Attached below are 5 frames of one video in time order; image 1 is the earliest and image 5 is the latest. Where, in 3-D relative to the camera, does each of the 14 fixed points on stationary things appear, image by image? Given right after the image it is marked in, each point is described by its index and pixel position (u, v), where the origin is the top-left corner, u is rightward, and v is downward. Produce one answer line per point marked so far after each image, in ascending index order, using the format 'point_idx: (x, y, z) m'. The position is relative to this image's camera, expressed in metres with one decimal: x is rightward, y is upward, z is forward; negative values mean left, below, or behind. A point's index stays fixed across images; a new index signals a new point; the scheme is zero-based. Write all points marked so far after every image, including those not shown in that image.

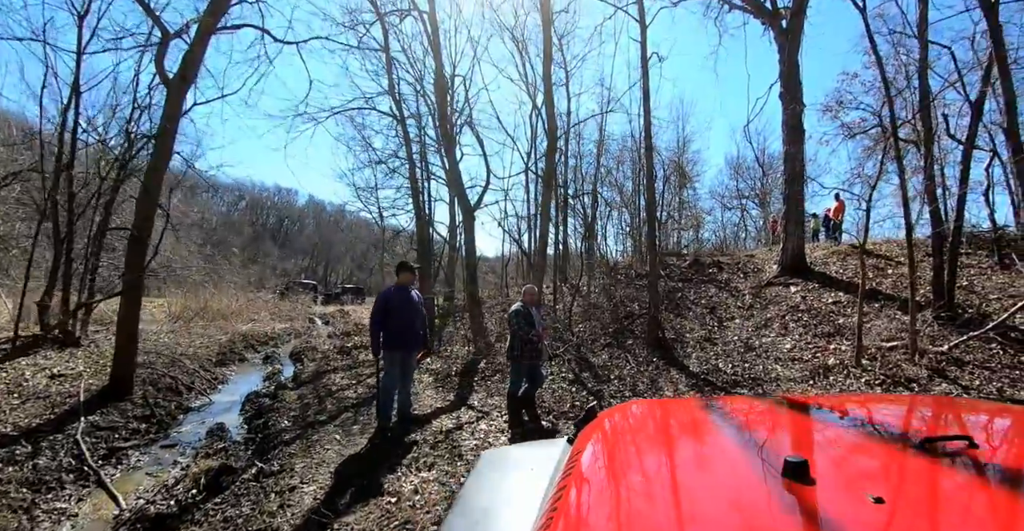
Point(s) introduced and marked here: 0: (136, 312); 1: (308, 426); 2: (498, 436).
0: (-7.6, -0.9, +10.4) m
1: (-3.2, -2.5, +8.0) m
2: (-0.2, -2.2, +6.7) m
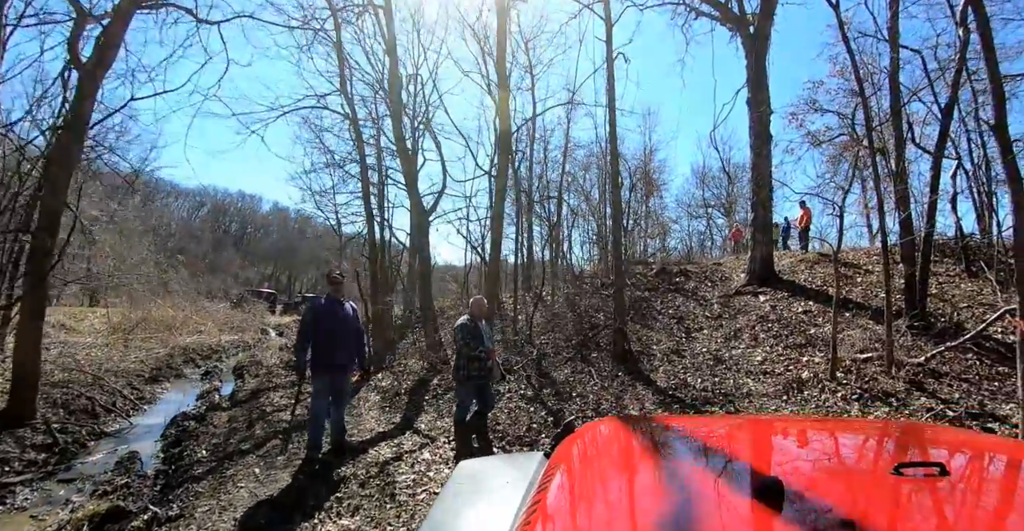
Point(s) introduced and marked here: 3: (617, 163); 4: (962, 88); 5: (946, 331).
0: (-8.4, -1.1, +9.1) m
1: (-3.9, -2.6, +7.0) m
2: (-0.8, -2.3, +5.8) m
3: (+3.0, +2.9, +15.0) m
4: (+10.6, +4.2, +12.2) m
5: (+8.2, -1.2, +9.7) m
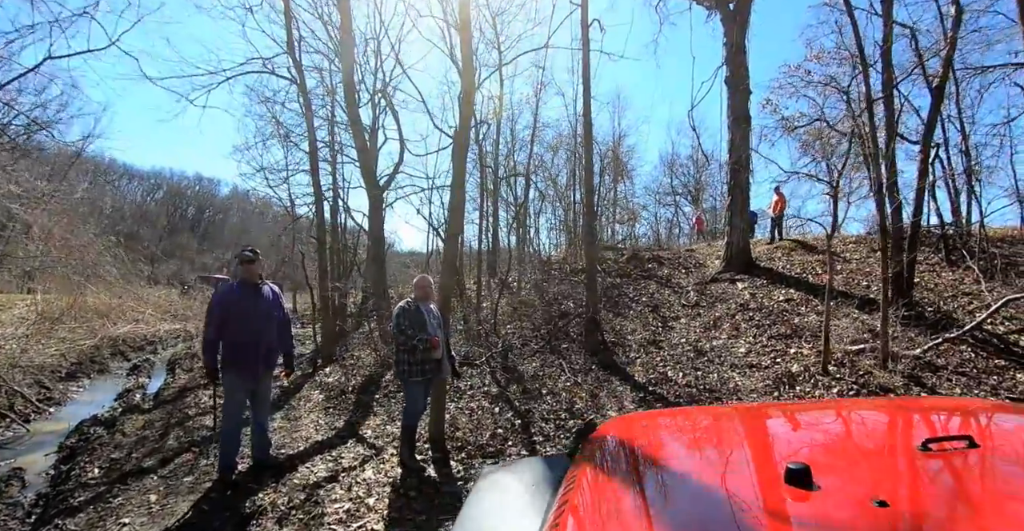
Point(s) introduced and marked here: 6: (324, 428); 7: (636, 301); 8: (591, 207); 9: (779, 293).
0: (-9.0, -0.7, +7.5) m
1: (-4.3, -2.4, +5.7) m
2: (-1.2, -2.1, +4.7) m
3: (+2.1, +3.3, +14.0) m
4: (+9.9, +4.5, +11.7) m
5: (+7.5, -1.0, +9.1) m
6: (-2.5, -2.2, +7.0) m
7: (+3.1, -0.9, +12.7) m
8: (+1.9, +1.4, +12.4) m
9: (+6.0, -0.6, +11.5) m
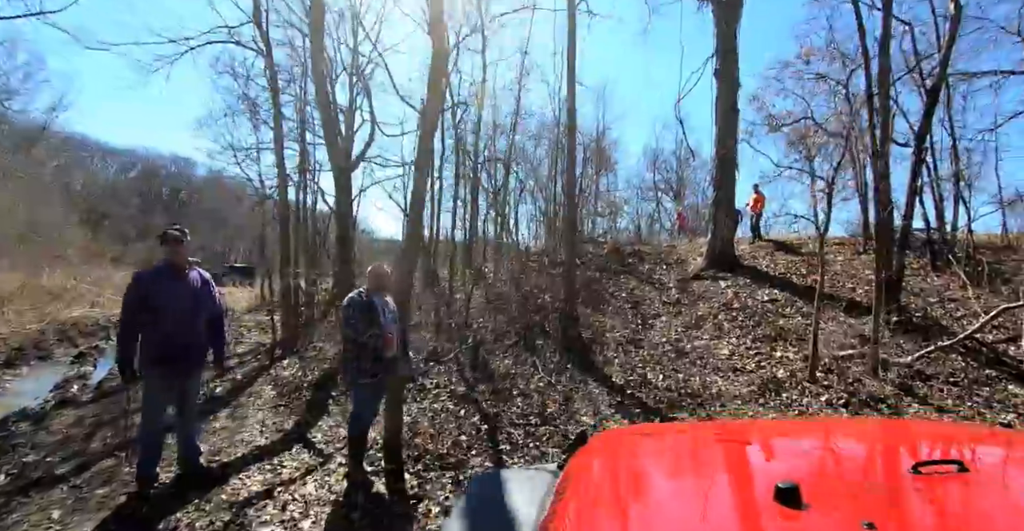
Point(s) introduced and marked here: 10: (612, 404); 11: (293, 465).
0: (-9.4, -0.4, +6.6) m
1: (-4.7, -2.1, +5.0) m
2: (-1.5, -2.0, +4.1) m
3: (+1.6, +3.5, +13.4) m
4: (+9.5, +4.4, +11.3) m
5: (+7.1, -1.0, +8.8) m
6: (-3.0, -2.0, +6.3) m
7: (+2.5, -0.8, +12.2) m
8: (+1.4, +1.6, +11.8) m
9: (+5.4, -0.6, +11.1) m
10: (+1.4, -1.9, +6.9) m
11: (-2.2, -2.0, +5.1) m
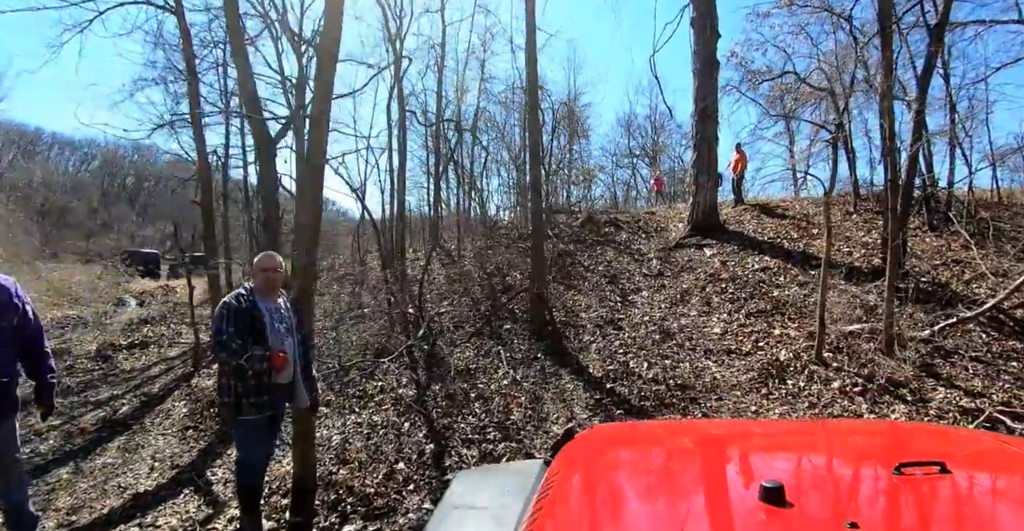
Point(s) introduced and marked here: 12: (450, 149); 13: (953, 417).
0: (-9.9, -0.5, +4.9) m
1: (-5.1, -2.2, +3.6) m
2: (-1.9, -1.9, +2.9) m
3: (+0.6, +4.2, +12.0) m
4: (+8.6, +5.2, +10.2) m
5: (+6.5, -0.4, +7.9) m
6: (-3.4, -1.9, +5.0) m
7: (+1.7, -0.1, +11.1) m
8: (+0.6, +2.1, +10.5) m
9: (+4.7, +0.1, +10.1) m
10: (+0.9, -1.6, +5.8) m
11: (-2.6, -1.9, +3.9) m
12: (-2.2, +4.3, +19.1) m
13: (+4.5, -1.5, +5.3) m
